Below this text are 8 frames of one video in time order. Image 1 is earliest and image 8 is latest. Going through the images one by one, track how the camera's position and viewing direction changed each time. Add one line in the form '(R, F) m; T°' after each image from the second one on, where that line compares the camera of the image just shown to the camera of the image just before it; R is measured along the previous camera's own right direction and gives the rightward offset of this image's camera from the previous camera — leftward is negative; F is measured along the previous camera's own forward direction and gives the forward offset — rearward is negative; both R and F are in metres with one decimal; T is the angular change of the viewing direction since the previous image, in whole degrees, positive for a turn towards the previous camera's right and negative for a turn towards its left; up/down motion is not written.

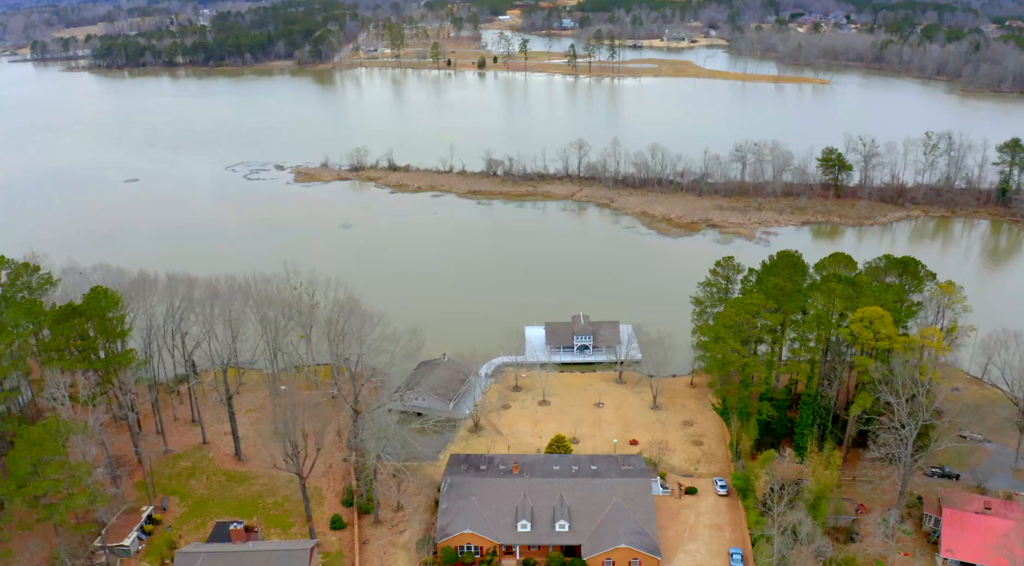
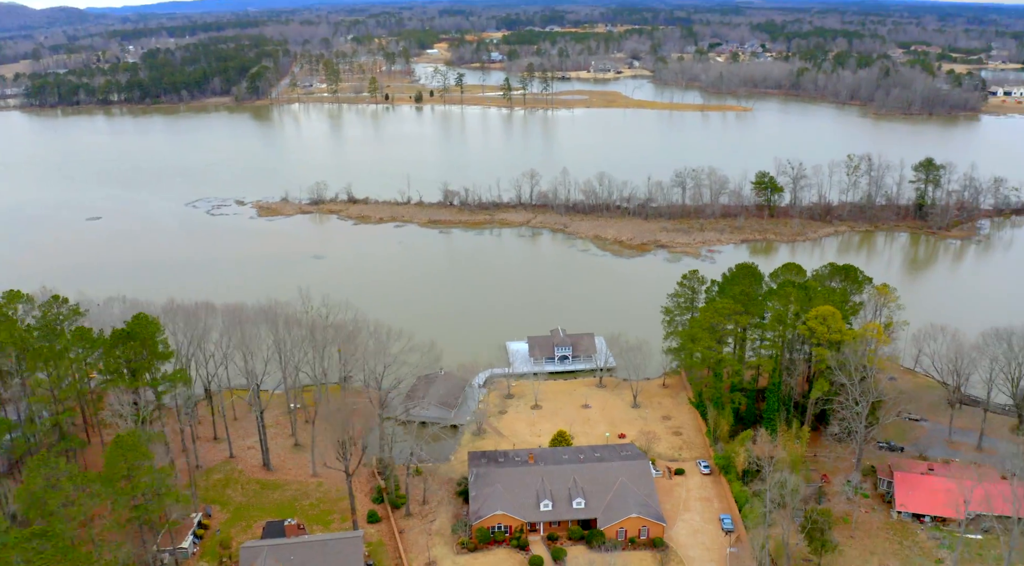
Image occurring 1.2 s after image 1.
(-1.1, -1.3) m; +5°
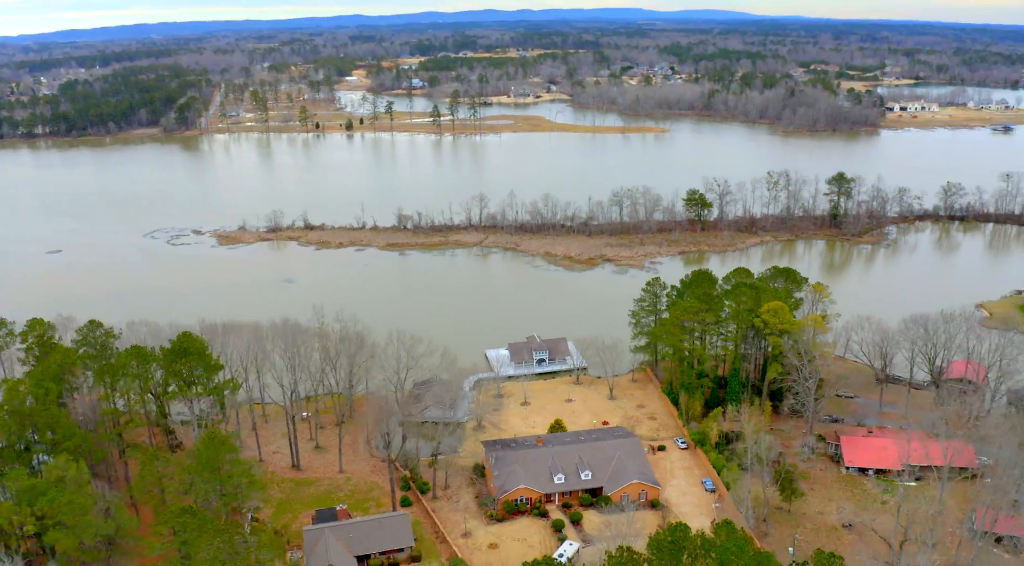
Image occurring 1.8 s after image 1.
(-1.4, -1.7) m; +6°
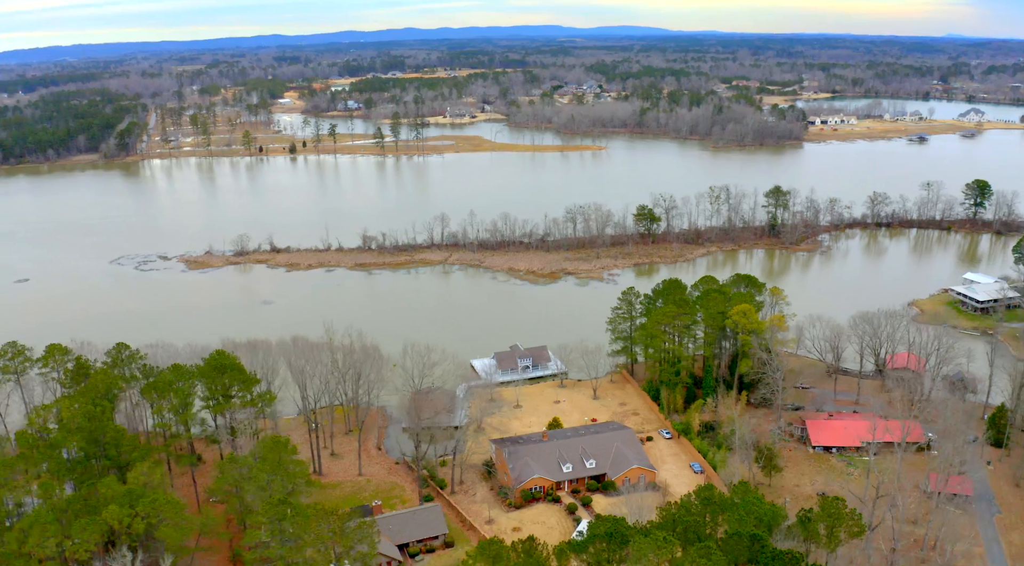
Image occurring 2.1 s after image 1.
(-1.2, -1.3) m; +5°
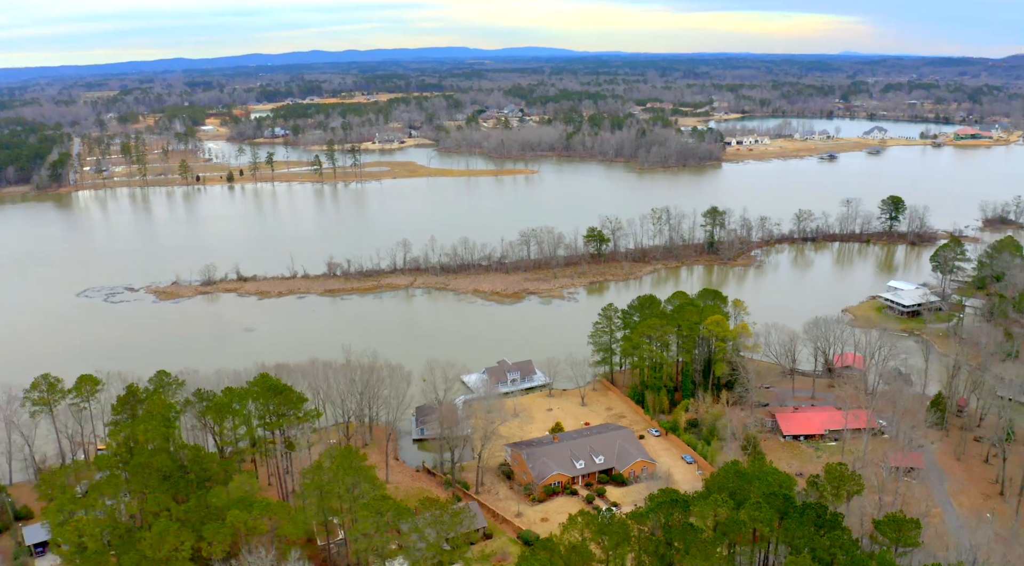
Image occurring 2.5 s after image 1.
(-1.7, -1.6) m; +6°
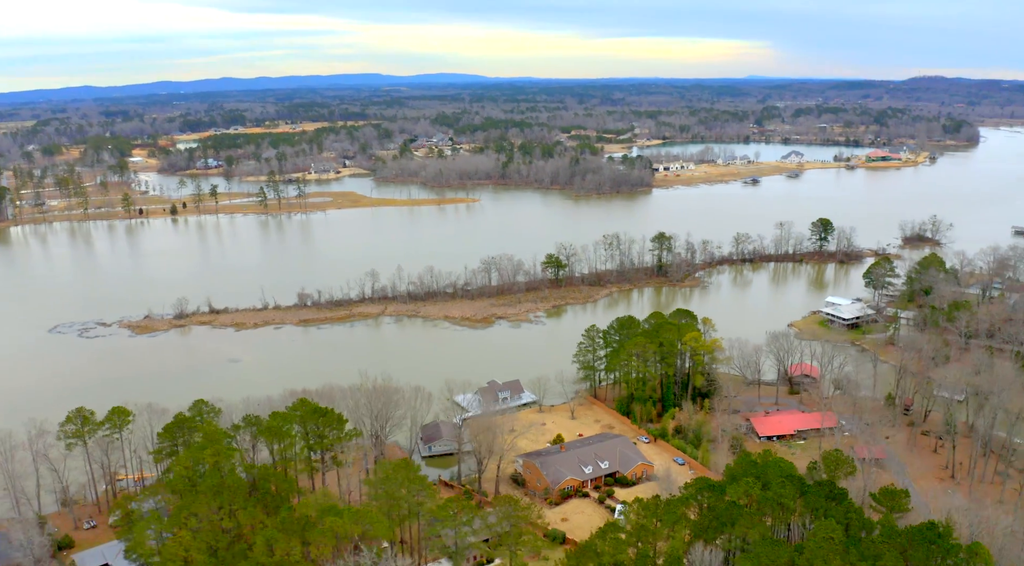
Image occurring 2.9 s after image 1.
(-1.7, -1.5) m; +5°
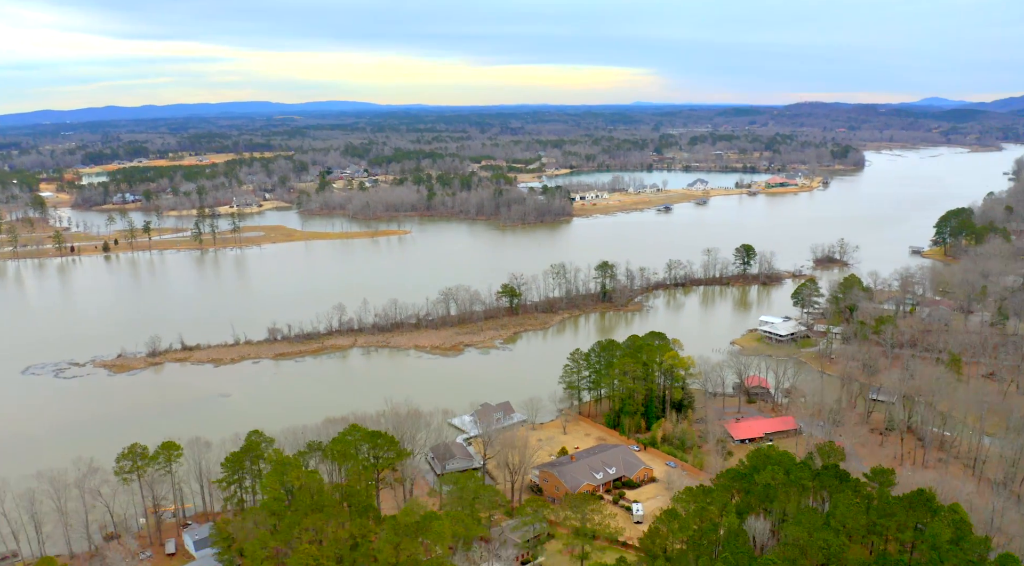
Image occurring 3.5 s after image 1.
(-2.5, -2.0) m; +6°
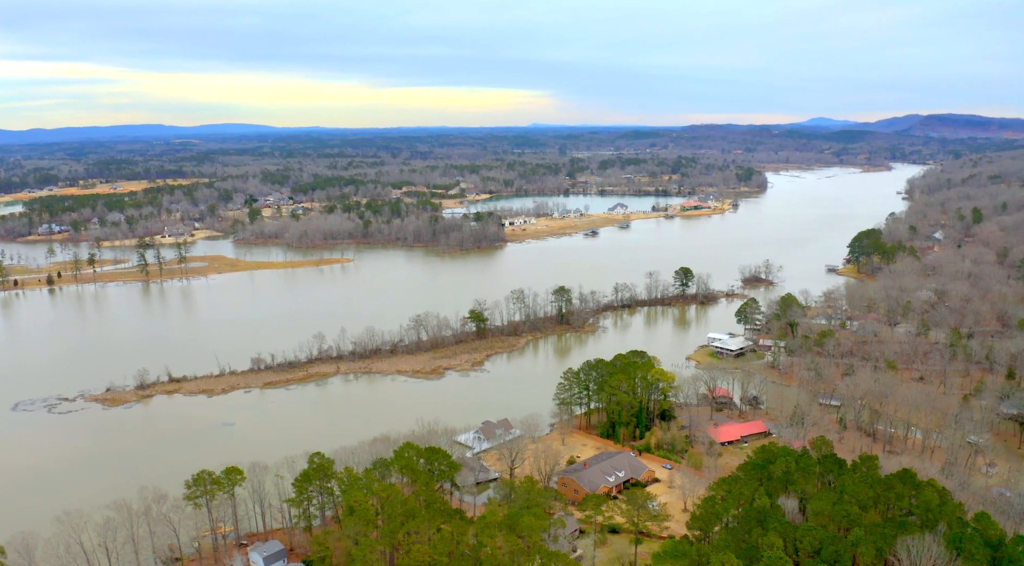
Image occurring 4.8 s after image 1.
(-2.7, -2.3) m; +6°
